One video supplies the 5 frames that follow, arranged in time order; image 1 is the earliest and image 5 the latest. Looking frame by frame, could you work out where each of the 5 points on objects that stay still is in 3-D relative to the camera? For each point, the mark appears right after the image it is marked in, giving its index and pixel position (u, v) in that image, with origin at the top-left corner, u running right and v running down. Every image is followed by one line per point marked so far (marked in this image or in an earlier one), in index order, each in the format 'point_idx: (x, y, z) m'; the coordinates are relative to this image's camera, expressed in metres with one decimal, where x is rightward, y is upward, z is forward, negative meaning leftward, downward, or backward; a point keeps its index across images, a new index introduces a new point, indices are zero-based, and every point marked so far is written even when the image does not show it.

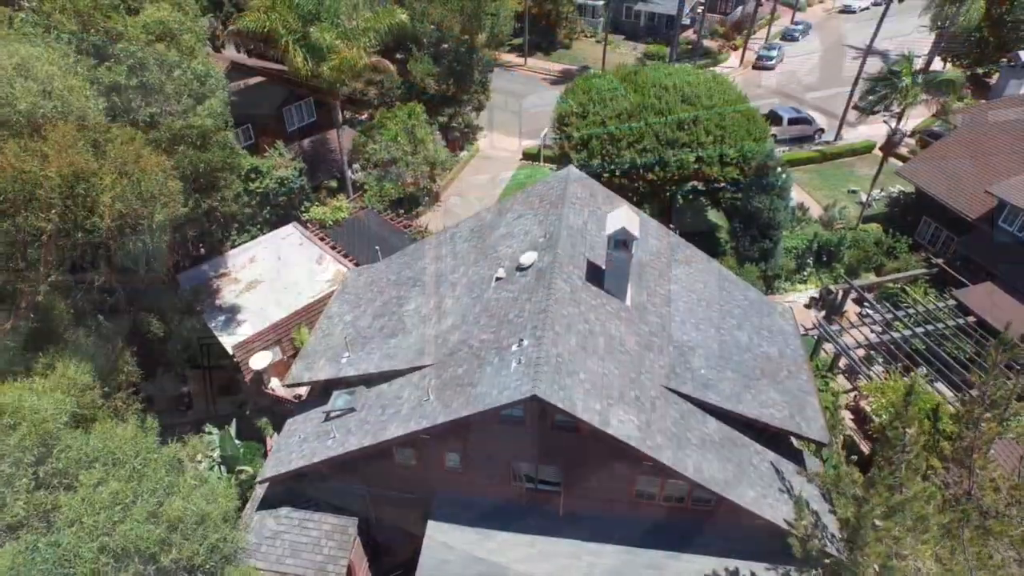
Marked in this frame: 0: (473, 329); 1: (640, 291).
0: (-1.2, -1.3, +17.4) m
1: (+4.3, -0.2, +19.0) m
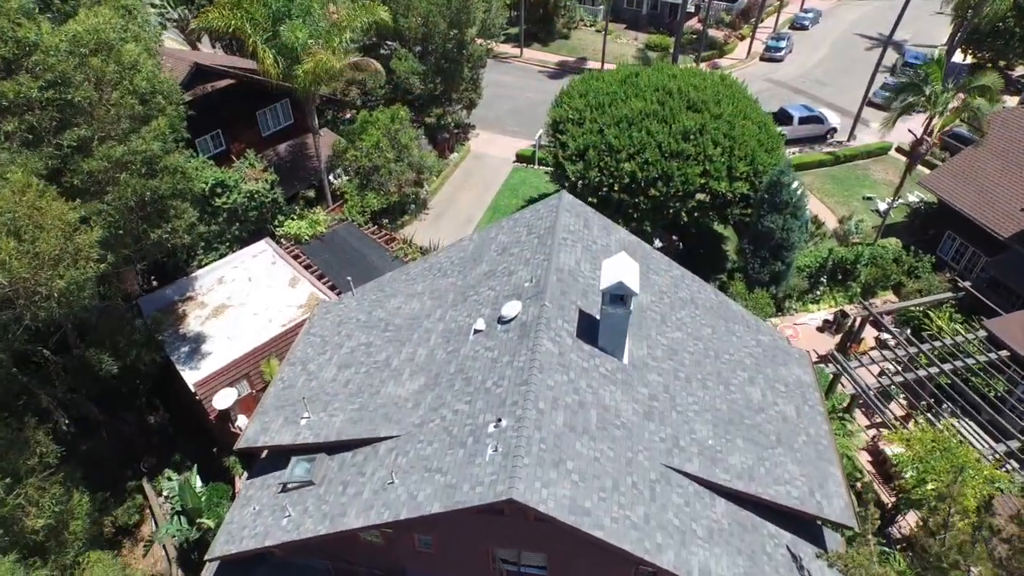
0: (-1.7, -2.9, +15.2) m
1: (+3.7, -1.7, +16.7) m
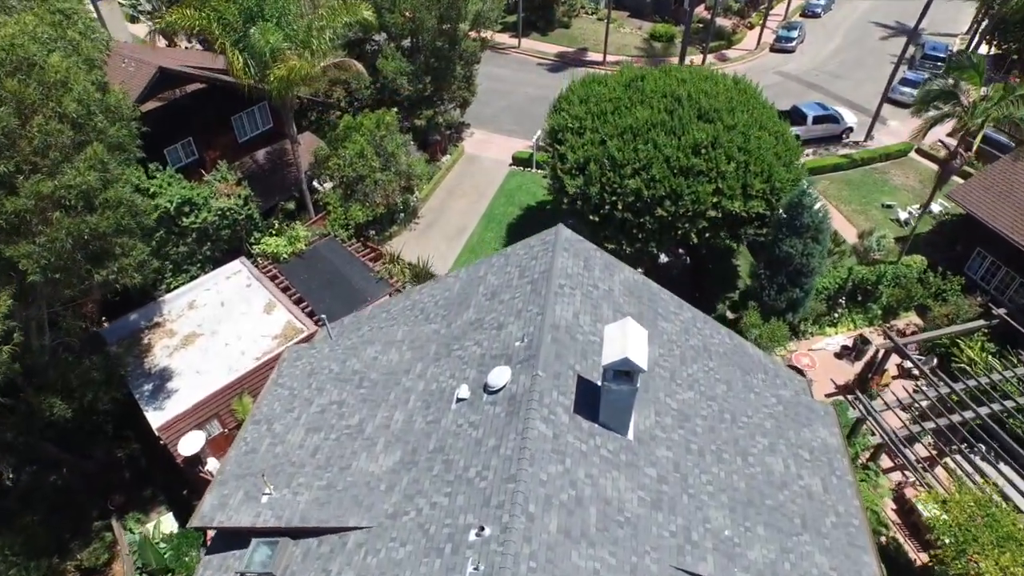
0: (-2.0, -4.5, +13.1) m
1: (+3.4, -3.2, +14.6) m
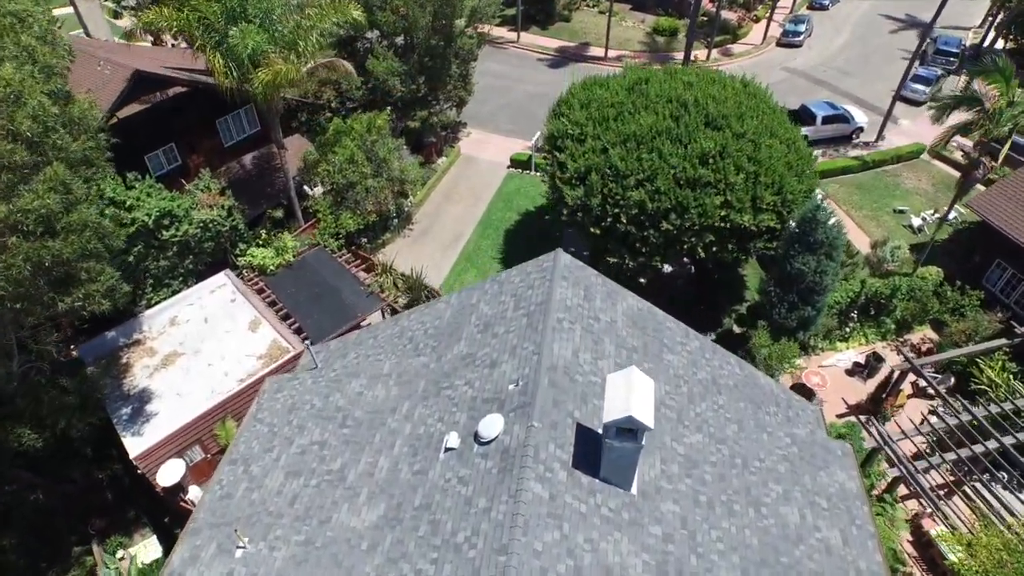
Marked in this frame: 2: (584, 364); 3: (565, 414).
0: (-2.2, -5.4, +12.0) m
1: (+3.3, -4.2, +13.4) m
2: (+1.8, -1.9, +14.1) m
3: (+1.2, -2.9, +12.9) m
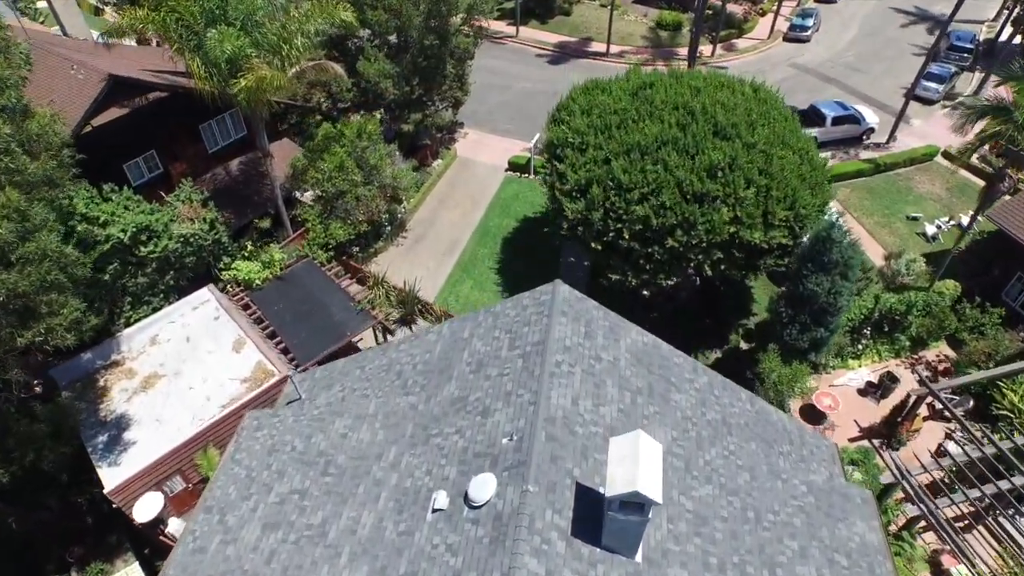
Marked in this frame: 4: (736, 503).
0: (-2.3, -6.4, +10.9) m
1: (+3.1, -5.1, +12.3) m
2: (+1.7, -2.8, +13.0) m
3: (+1.1, -3.8, +11.8) m
4: (+5.3, -5.1, +13.4) m
